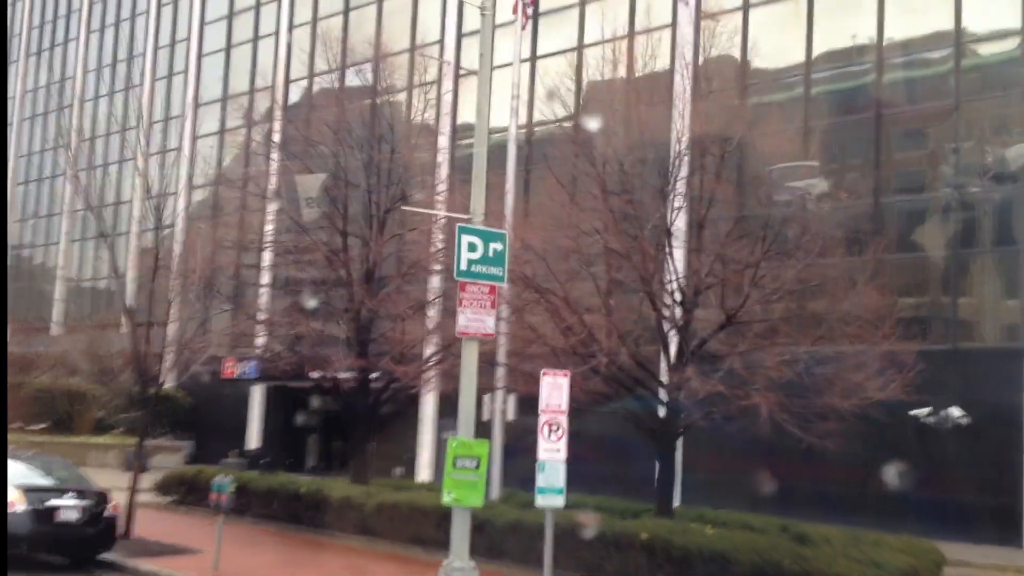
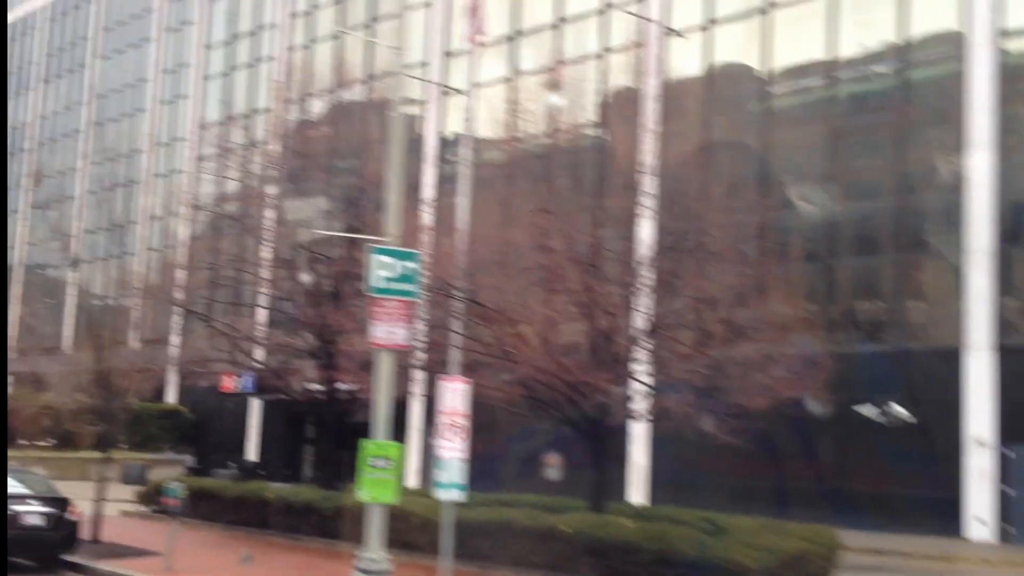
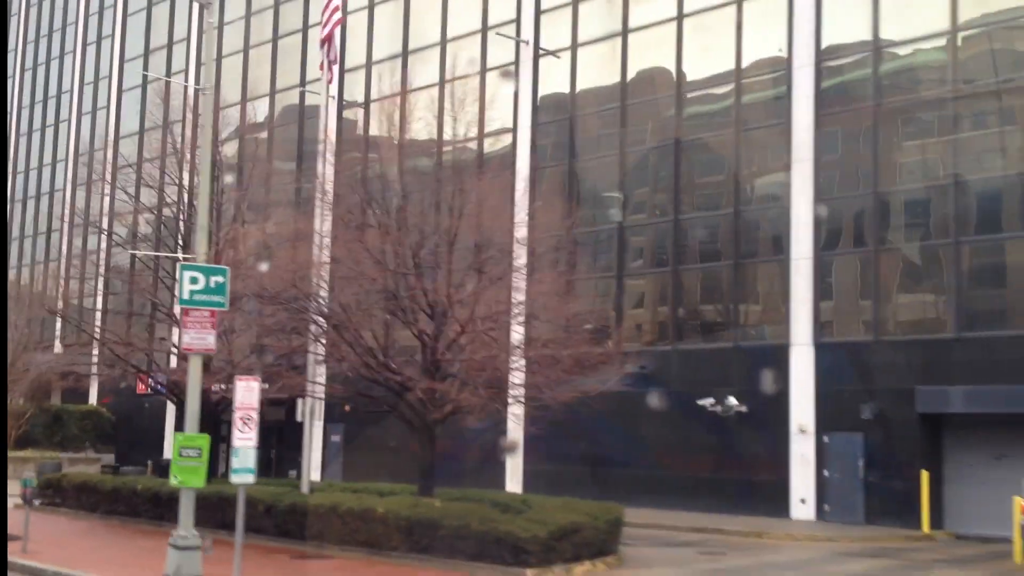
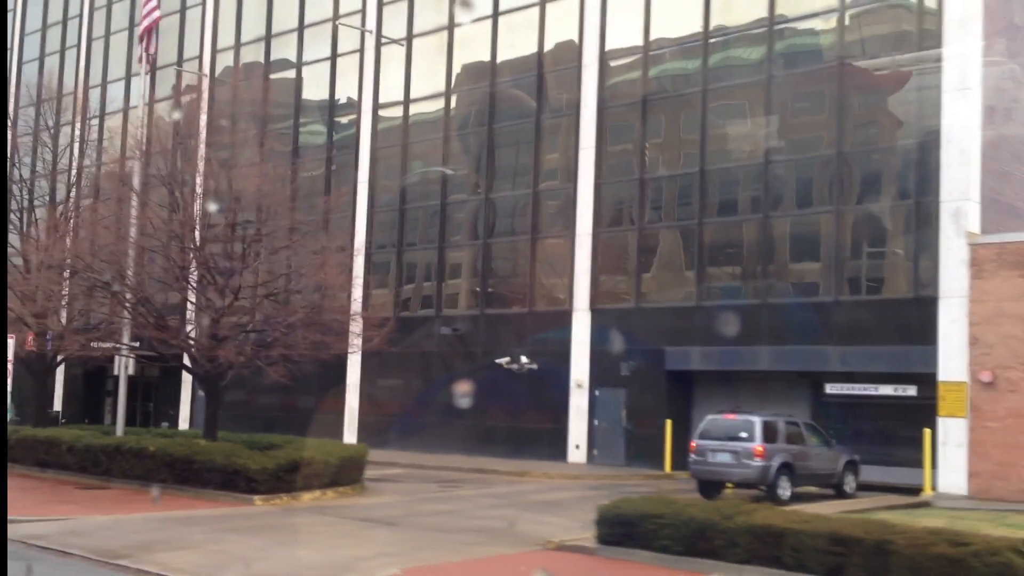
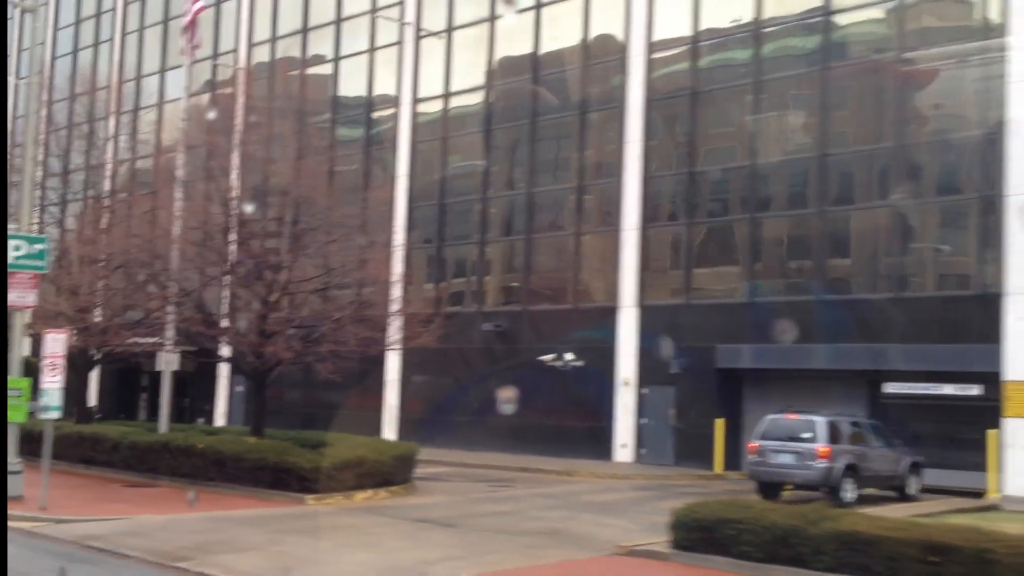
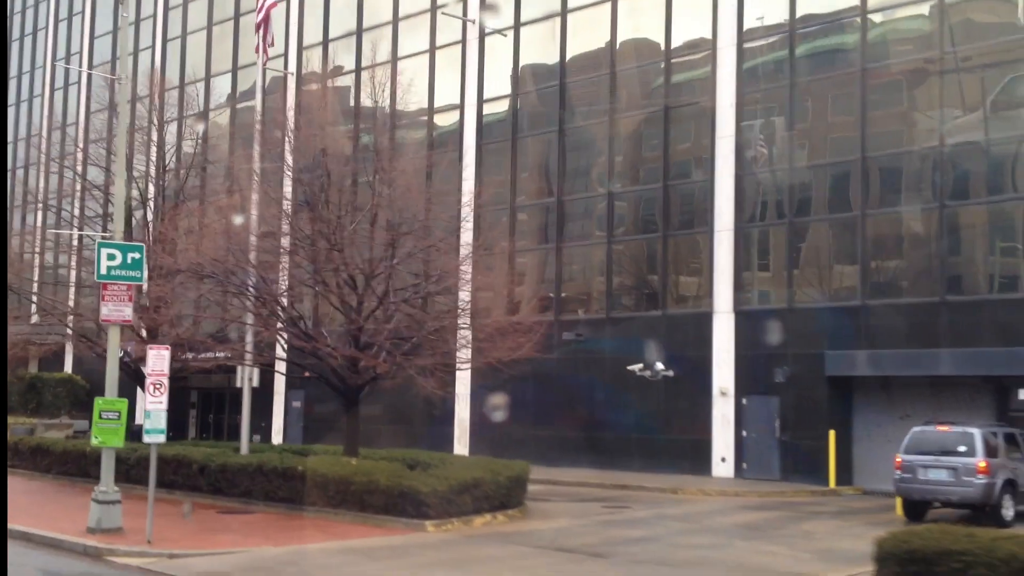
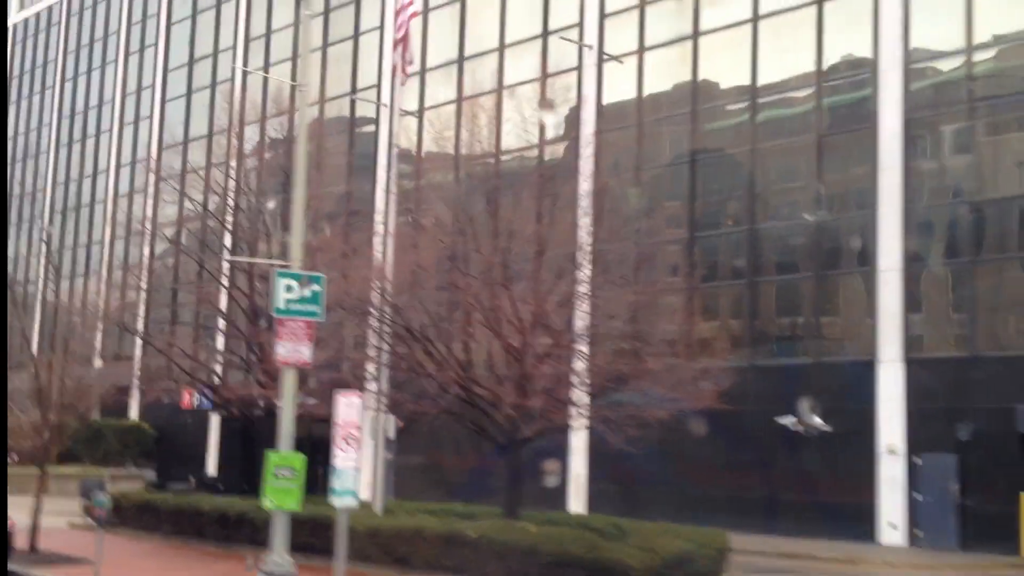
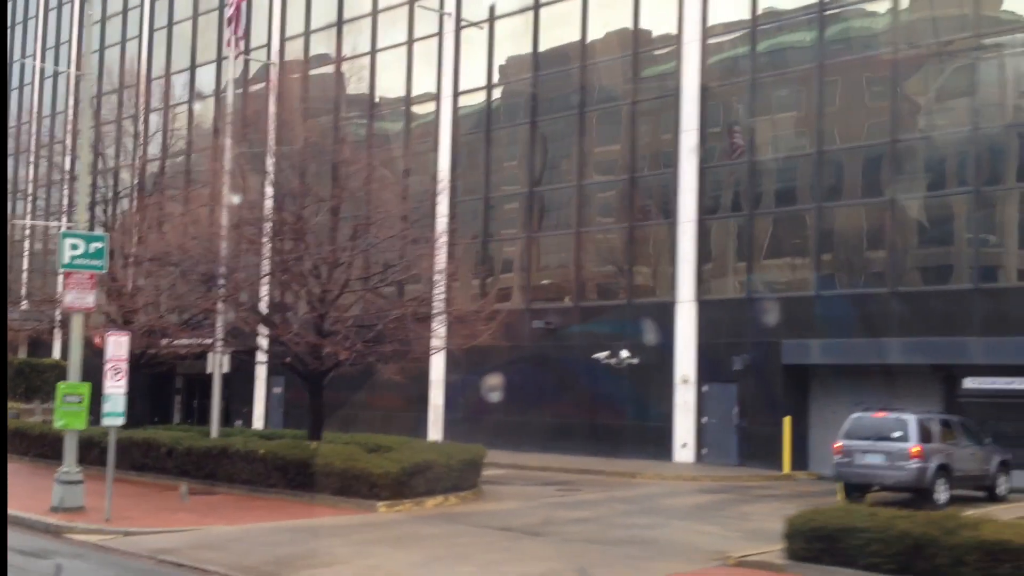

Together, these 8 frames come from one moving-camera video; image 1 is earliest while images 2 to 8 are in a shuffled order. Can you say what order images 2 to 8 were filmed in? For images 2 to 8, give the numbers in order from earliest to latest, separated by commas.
2, 7, 3, 6, 8, 5, 4
